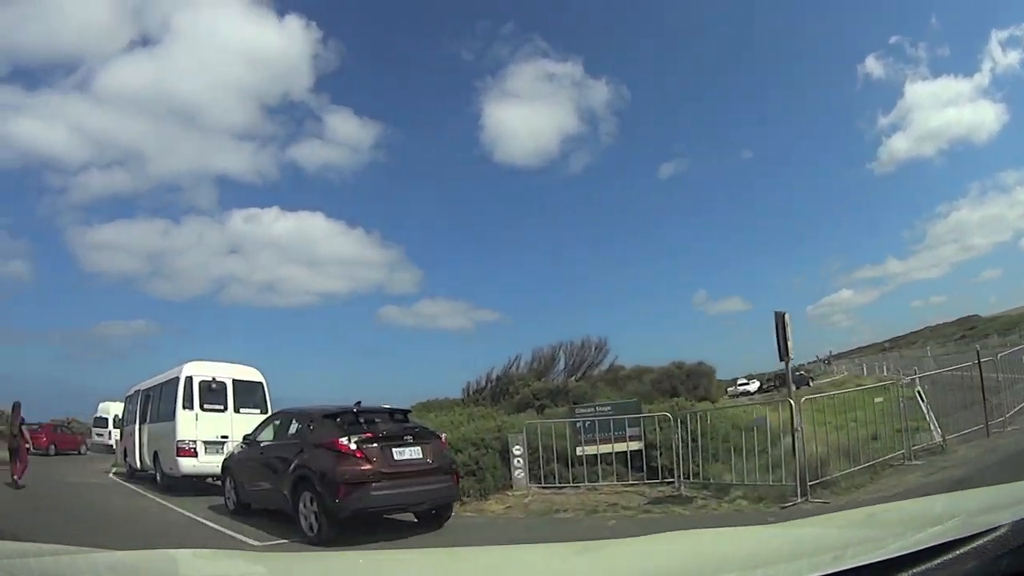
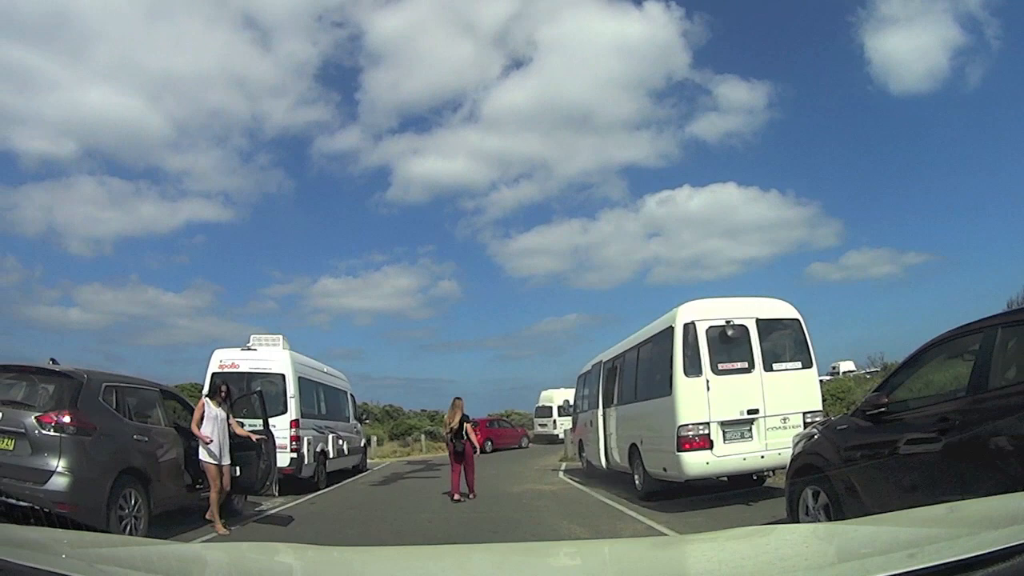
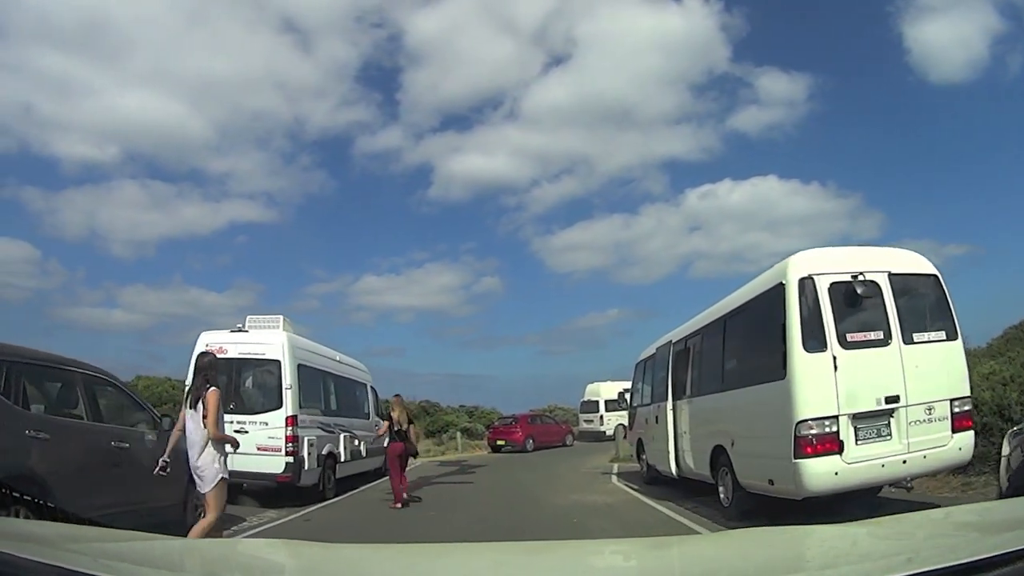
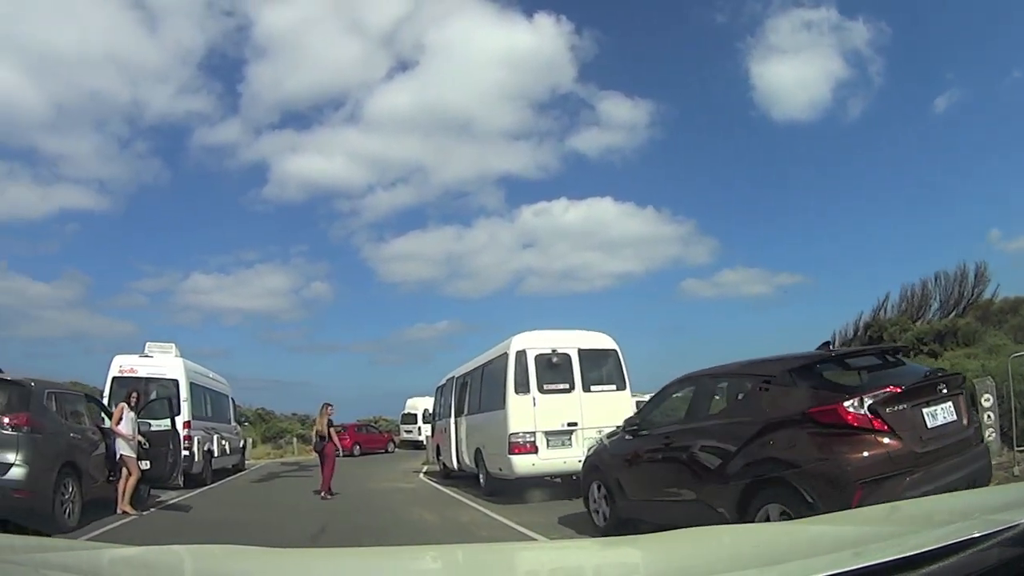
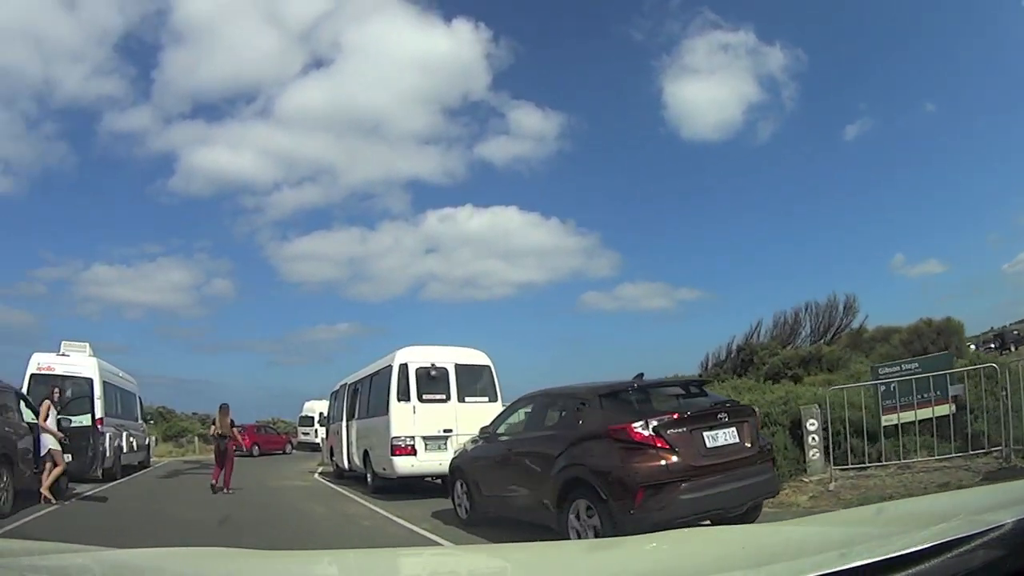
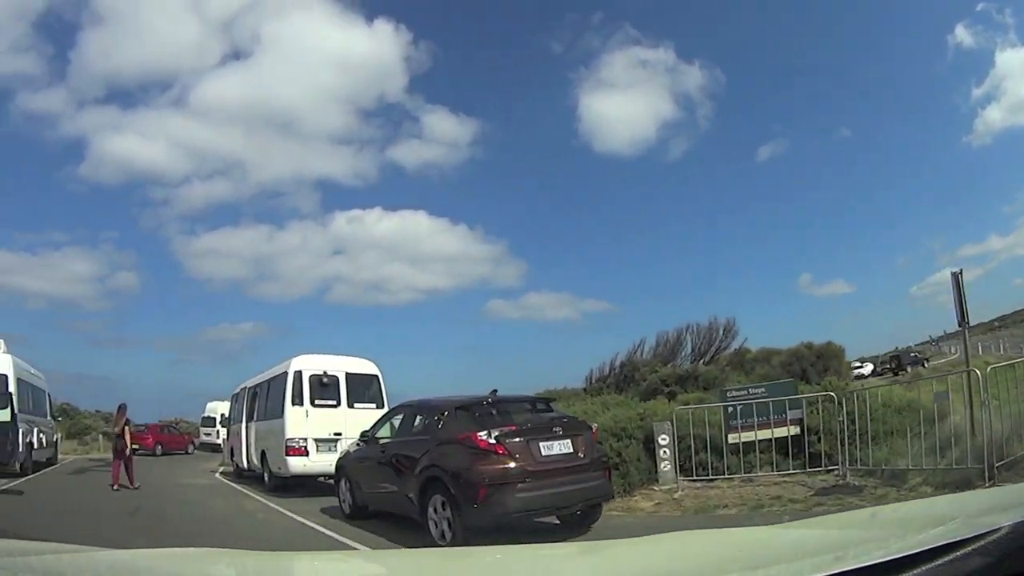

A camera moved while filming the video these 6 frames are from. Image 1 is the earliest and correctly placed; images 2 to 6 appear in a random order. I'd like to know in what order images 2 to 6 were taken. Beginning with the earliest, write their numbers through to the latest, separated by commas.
6, 5, 4, 2, 3
